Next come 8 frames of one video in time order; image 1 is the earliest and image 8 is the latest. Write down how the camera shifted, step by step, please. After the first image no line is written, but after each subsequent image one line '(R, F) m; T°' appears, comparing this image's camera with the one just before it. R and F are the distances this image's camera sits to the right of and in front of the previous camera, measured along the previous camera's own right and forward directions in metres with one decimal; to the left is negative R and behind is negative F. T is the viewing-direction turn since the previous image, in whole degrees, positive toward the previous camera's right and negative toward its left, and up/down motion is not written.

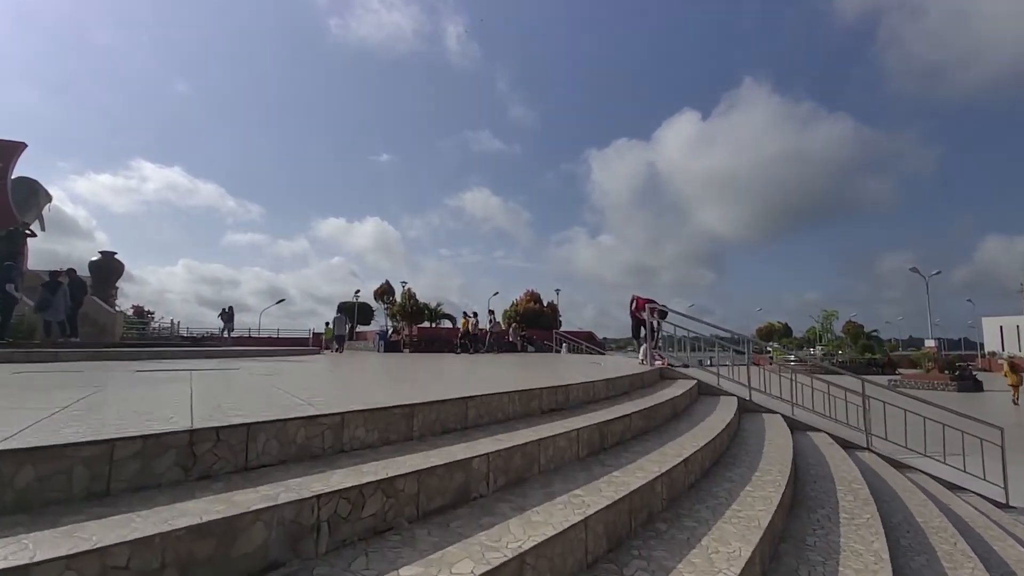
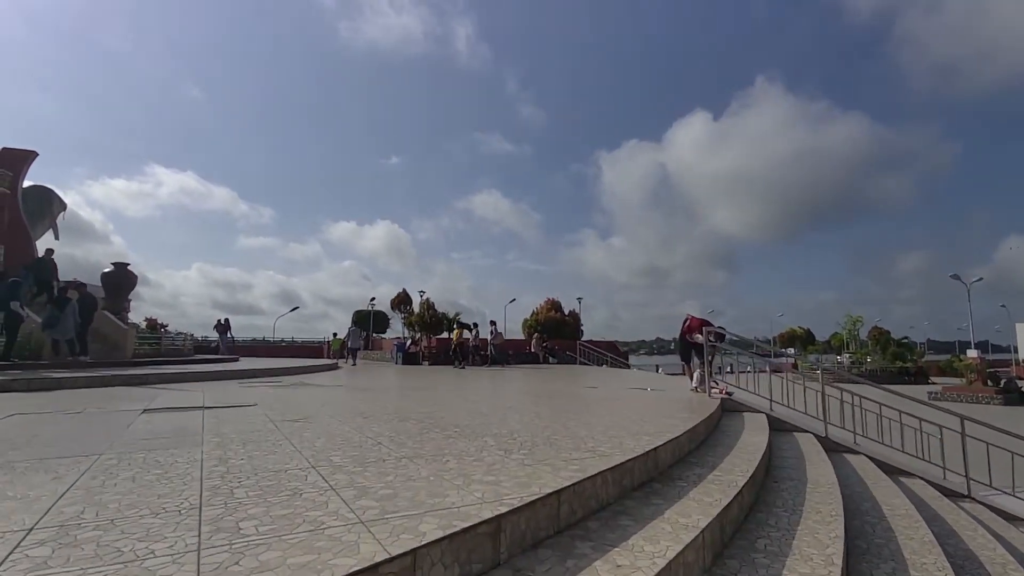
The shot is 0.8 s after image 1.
(-0.5, +0.8) m; -1°
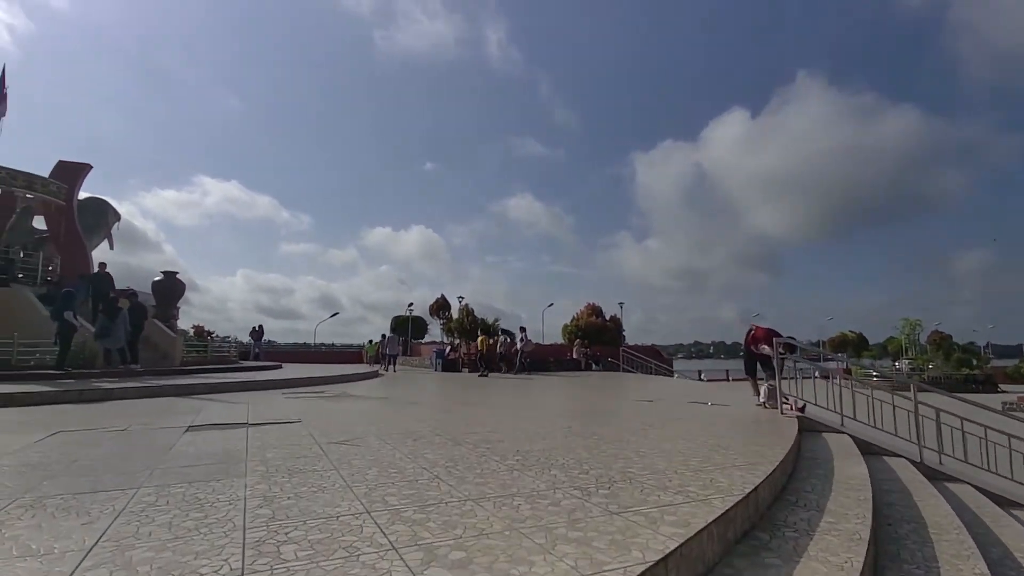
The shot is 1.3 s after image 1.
(-0.3, +0.4) m; -4°
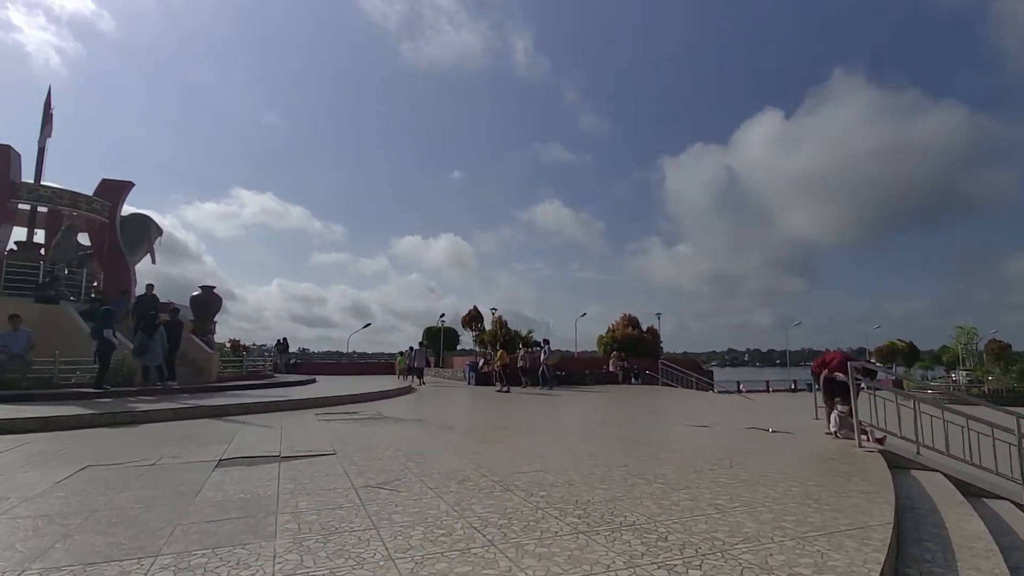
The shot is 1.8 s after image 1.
(-0.2, +0.5) m; -3°
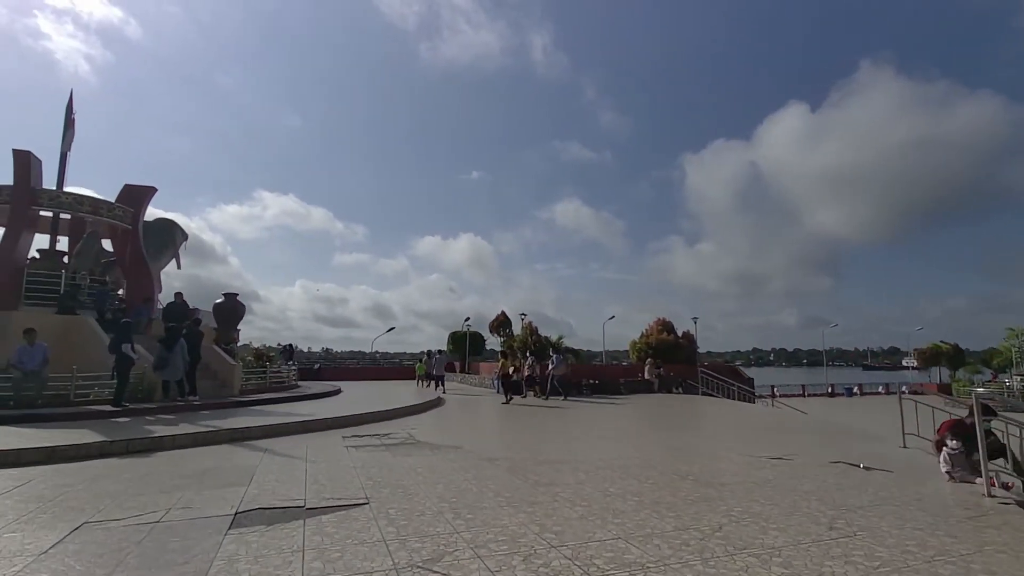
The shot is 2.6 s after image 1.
(-0.4, +0.9) m; -2°
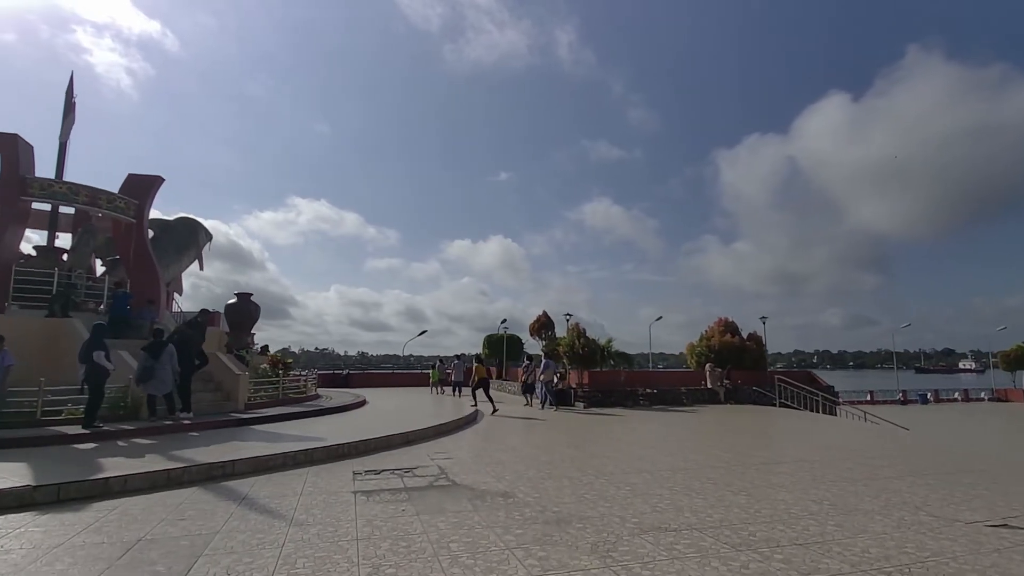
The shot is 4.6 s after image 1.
(-0.4, +2.4) m; -3°
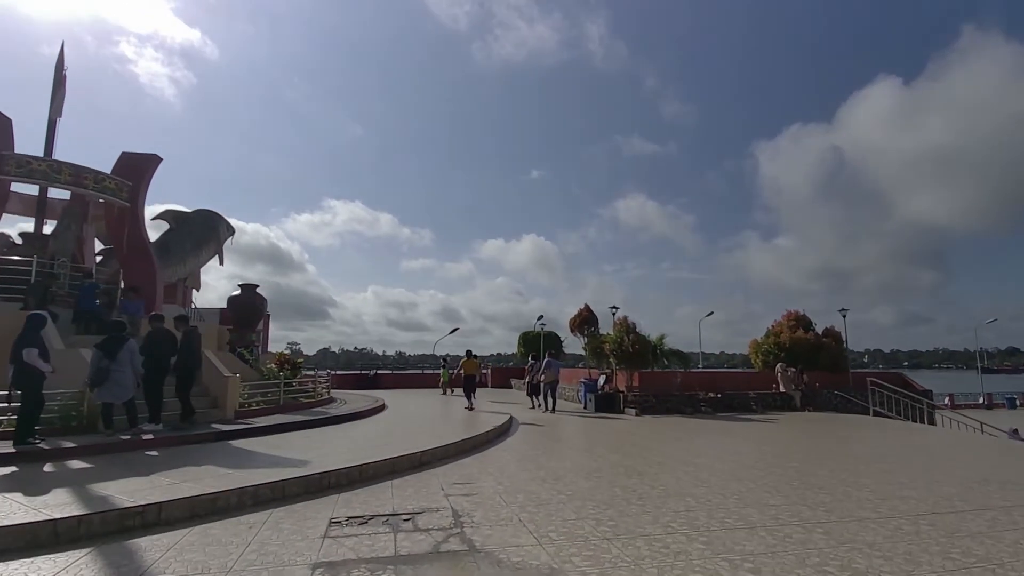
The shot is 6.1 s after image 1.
(-0.1, +2.3) m; -4°
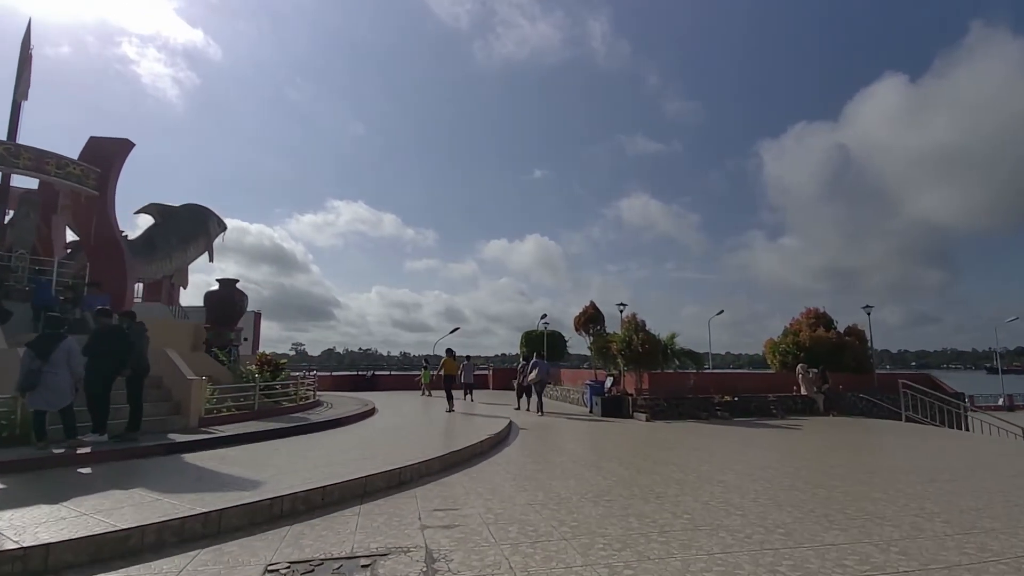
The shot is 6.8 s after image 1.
(+0.1, +1.1) m; 0°
